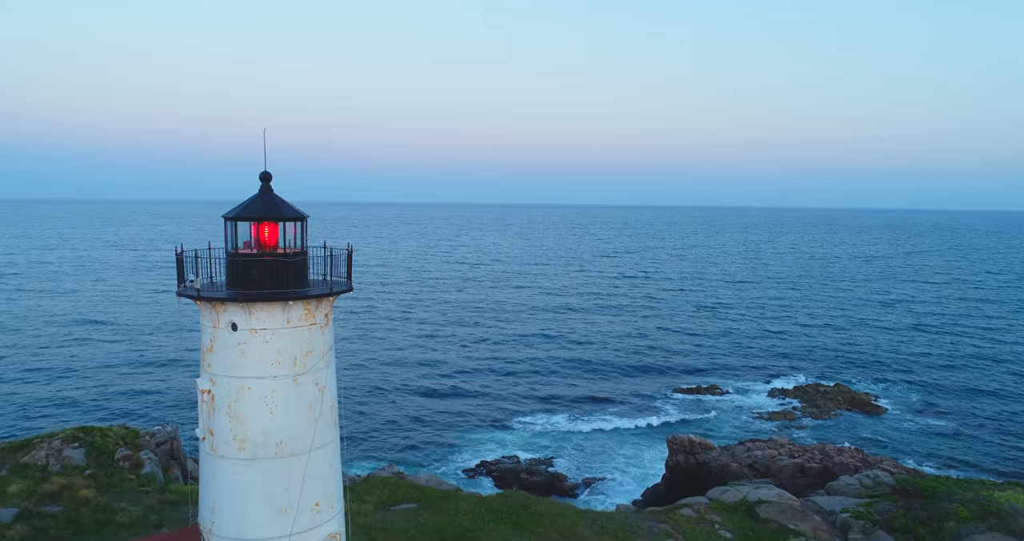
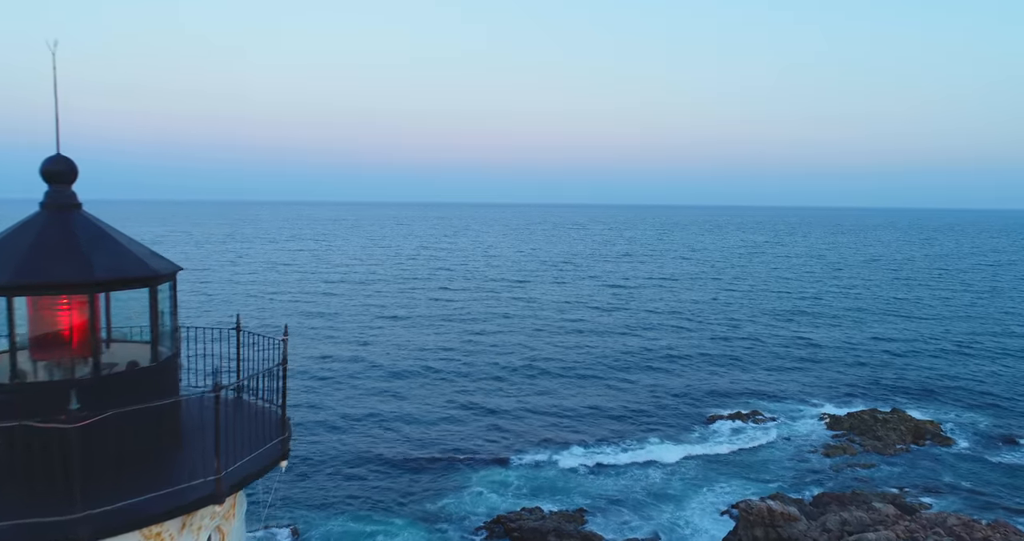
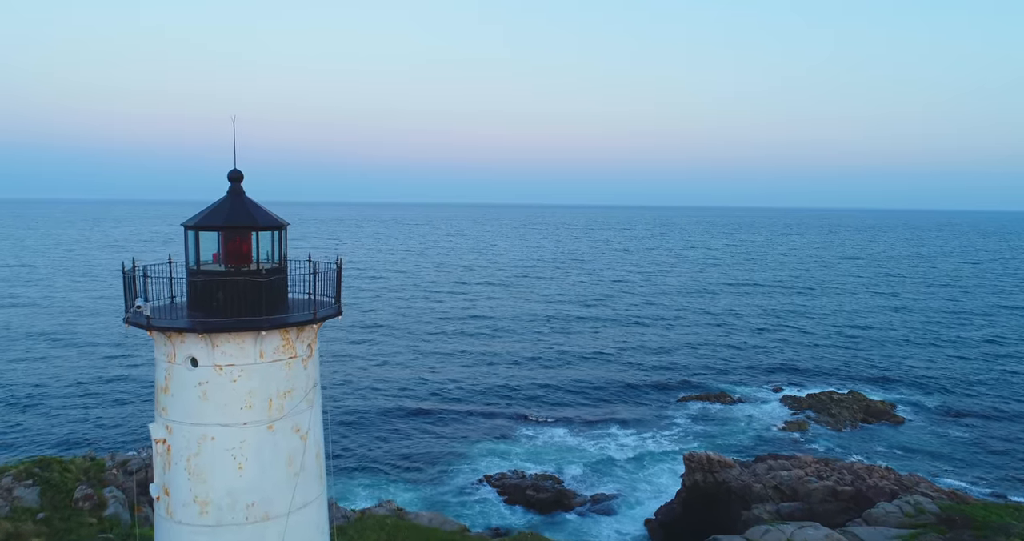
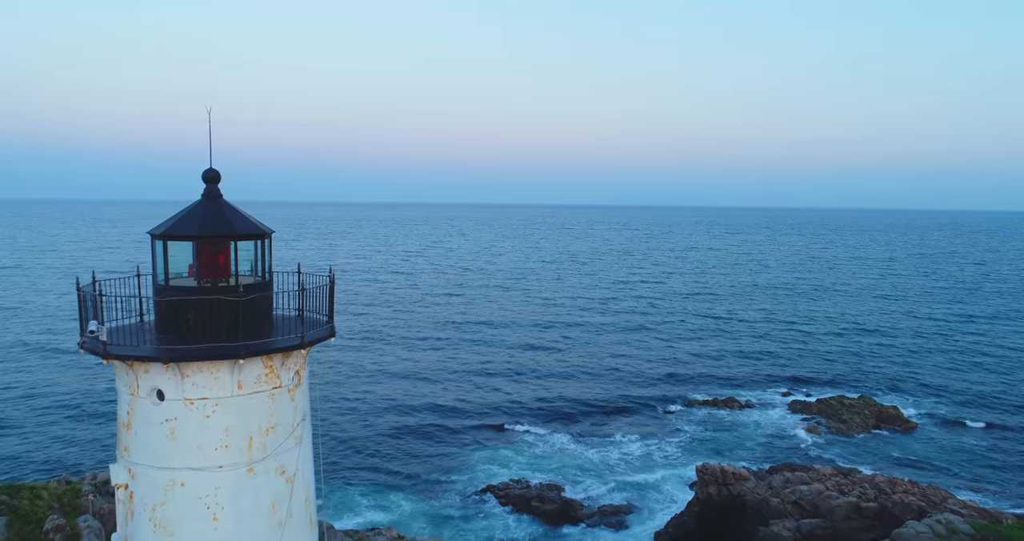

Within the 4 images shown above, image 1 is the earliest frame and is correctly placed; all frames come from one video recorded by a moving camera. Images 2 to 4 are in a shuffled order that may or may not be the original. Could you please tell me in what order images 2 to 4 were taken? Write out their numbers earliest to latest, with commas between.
3, 4, 2
